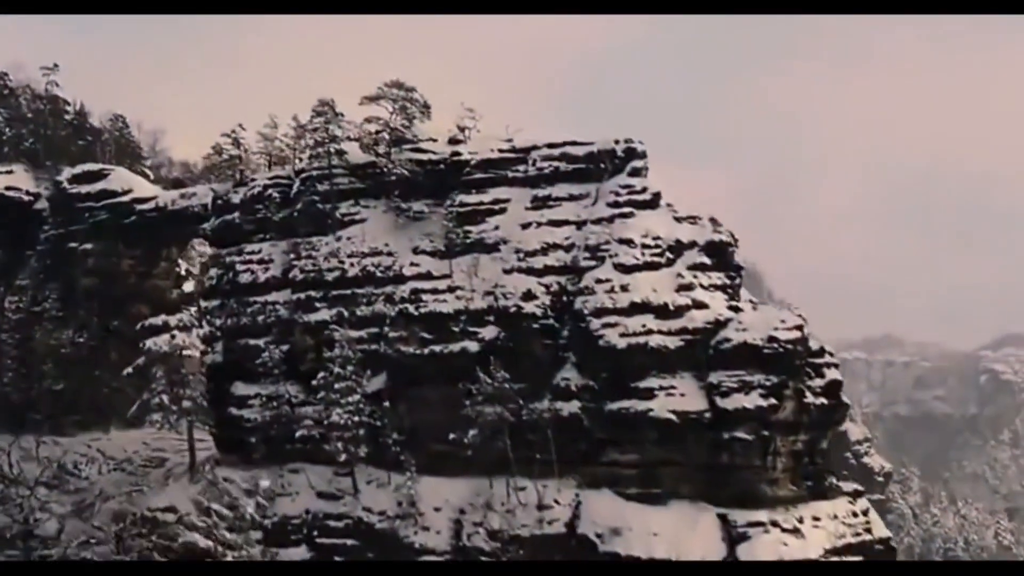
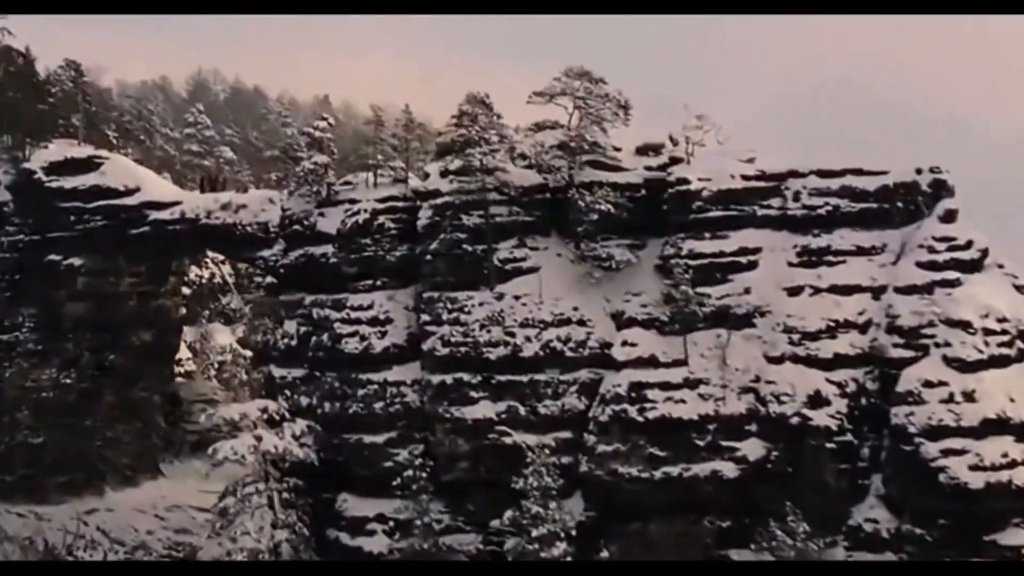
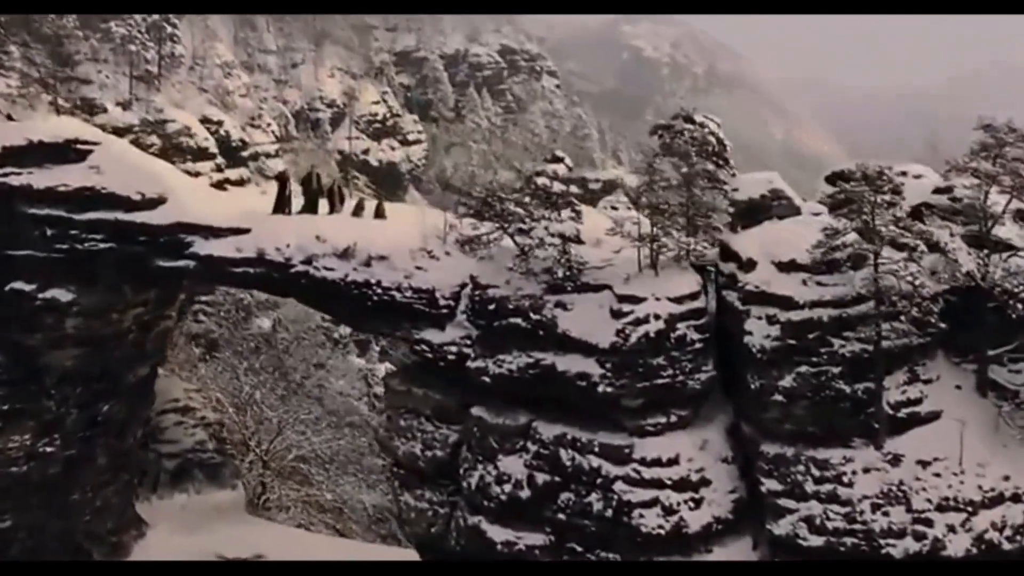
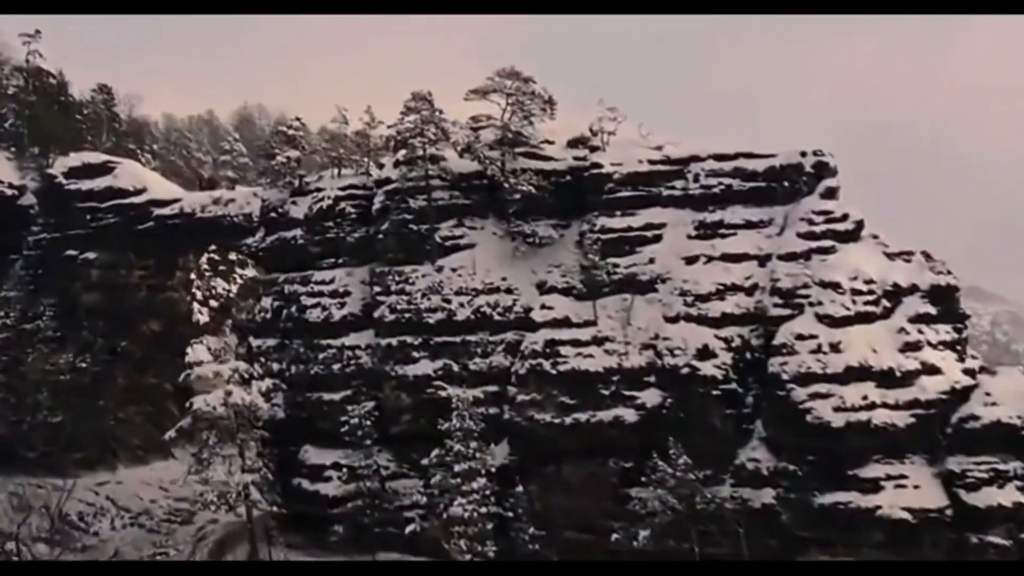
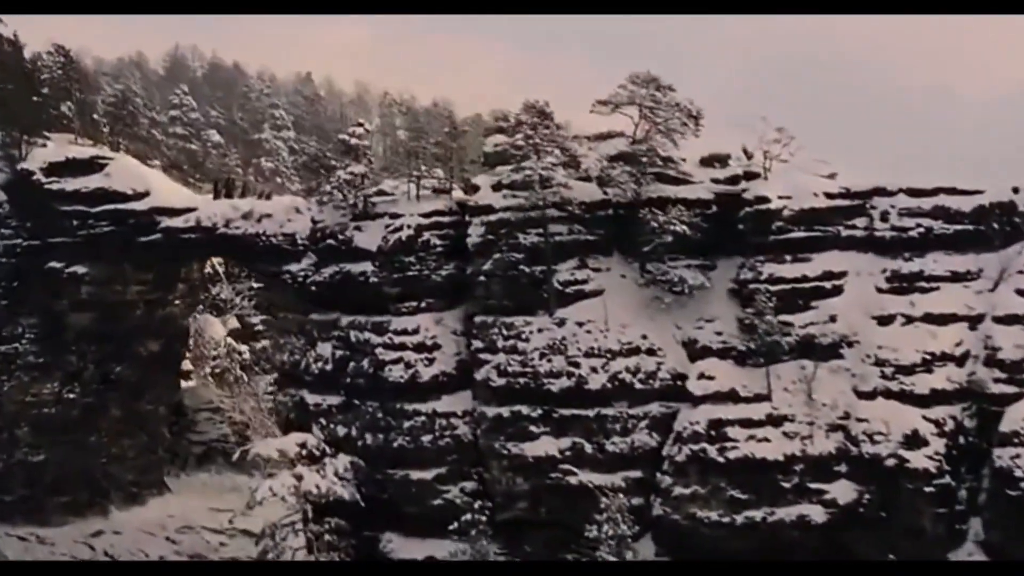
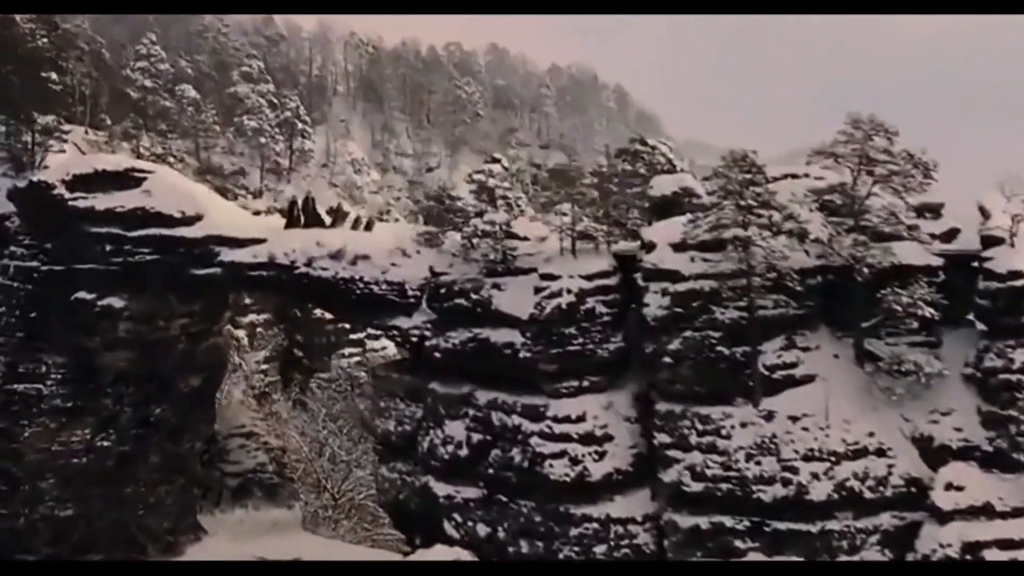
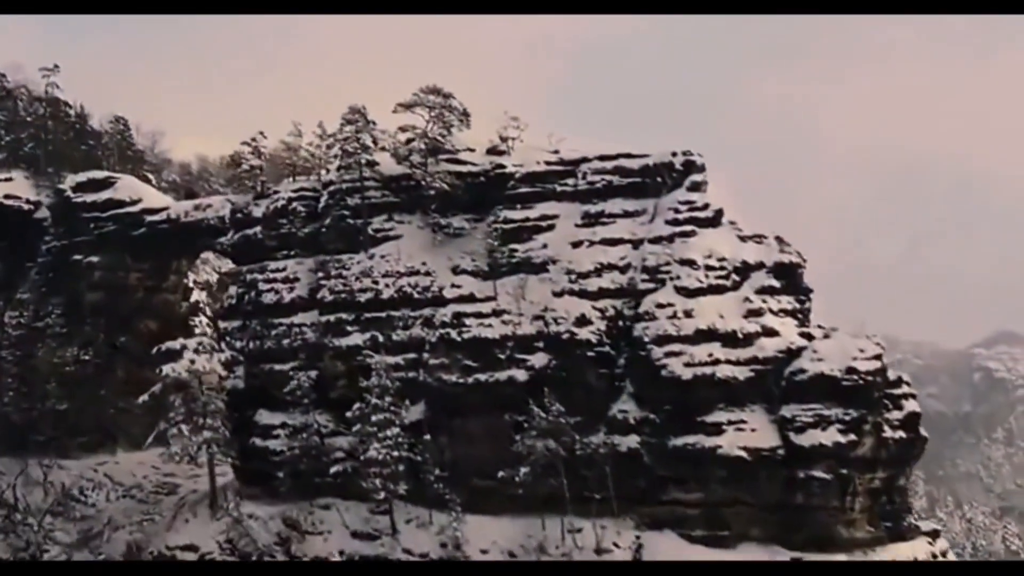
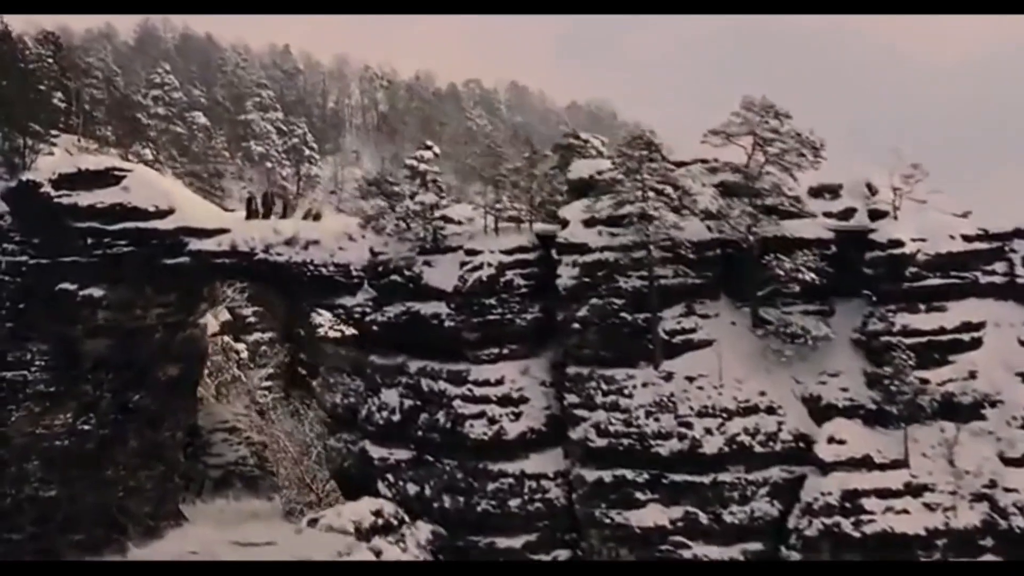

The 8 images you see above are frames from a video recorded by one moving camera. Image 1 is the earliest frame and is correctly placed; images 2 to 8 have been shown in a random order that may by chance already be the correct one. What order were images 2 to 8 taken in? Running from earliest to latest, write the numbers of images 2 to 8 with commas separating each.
7, 4, 2, 5, 8, 6, 3
